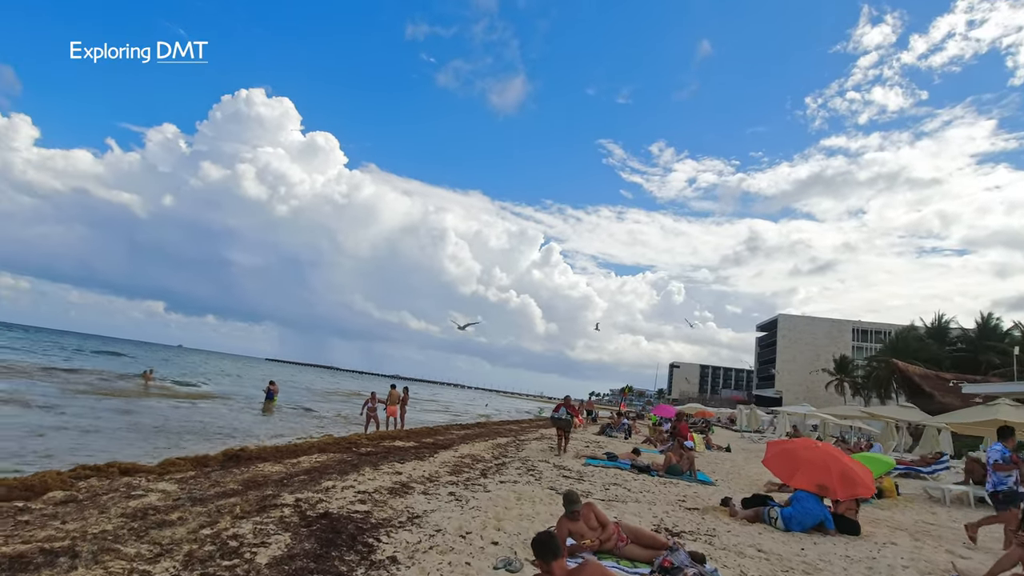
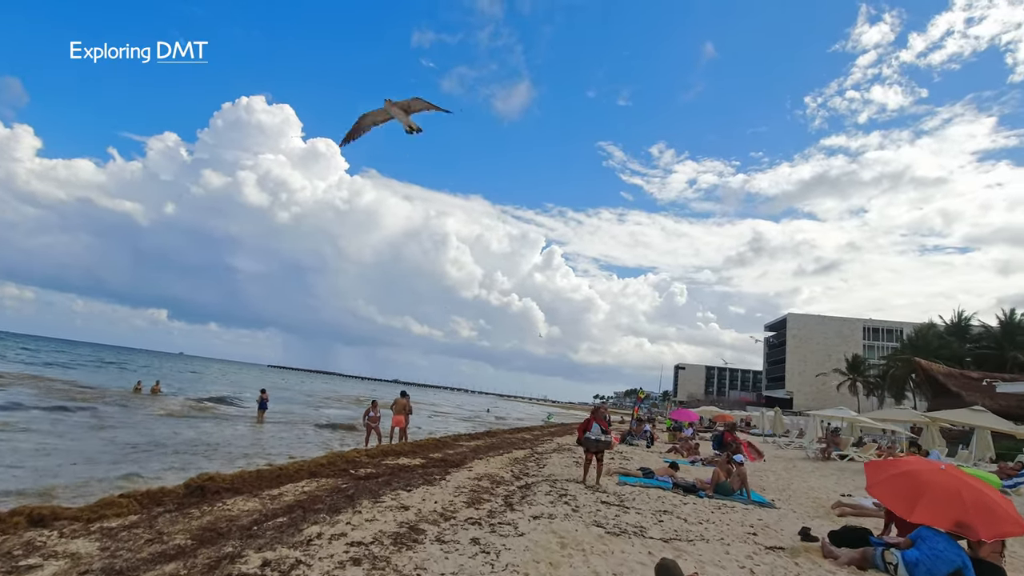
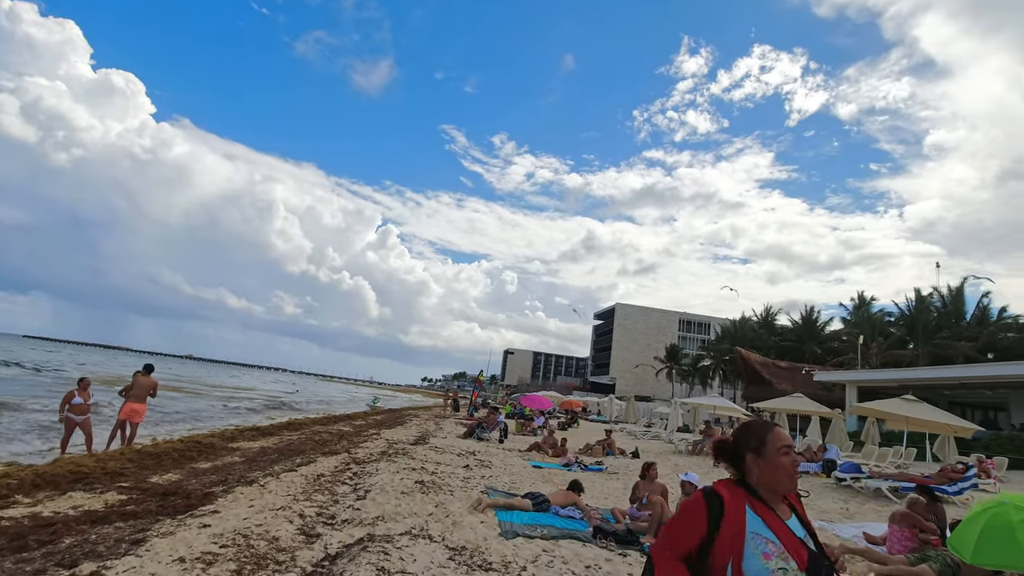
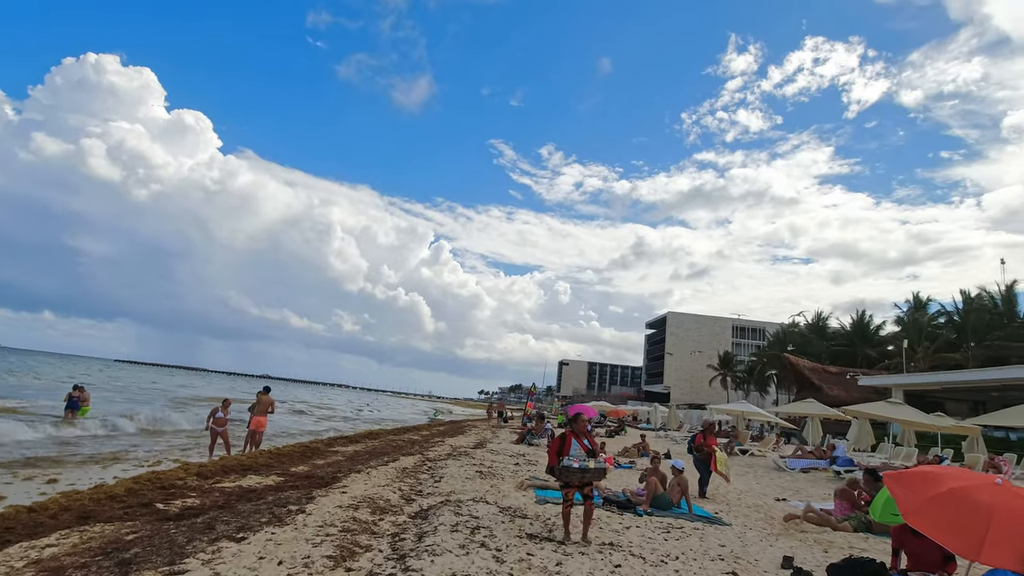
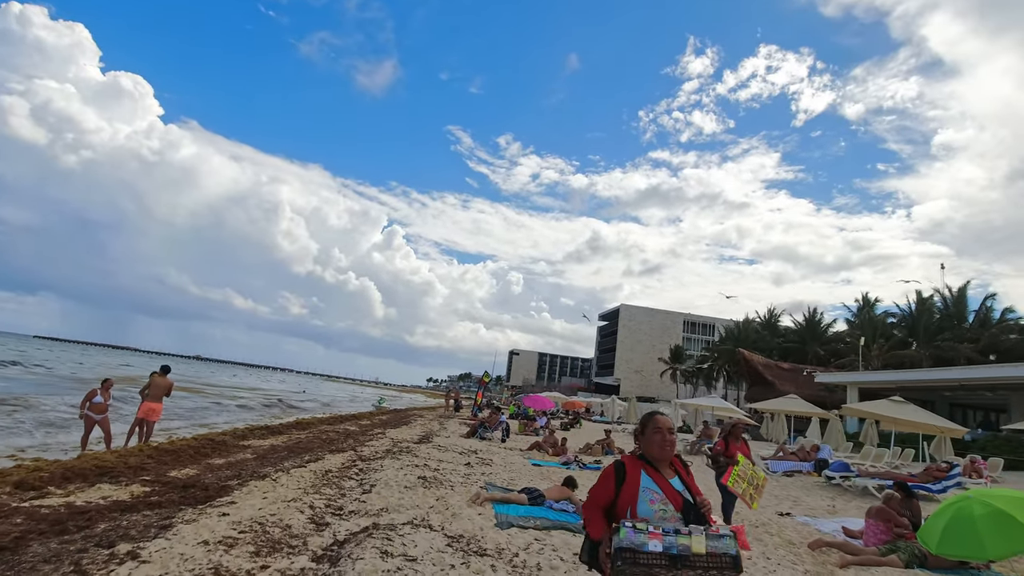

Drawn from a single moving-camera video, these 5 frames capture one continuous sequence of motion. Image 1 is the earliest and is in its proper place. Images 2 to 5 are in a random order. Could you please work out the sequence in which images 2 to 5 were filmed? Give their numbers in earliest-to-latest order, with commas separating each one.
2, 4, 5, 3
